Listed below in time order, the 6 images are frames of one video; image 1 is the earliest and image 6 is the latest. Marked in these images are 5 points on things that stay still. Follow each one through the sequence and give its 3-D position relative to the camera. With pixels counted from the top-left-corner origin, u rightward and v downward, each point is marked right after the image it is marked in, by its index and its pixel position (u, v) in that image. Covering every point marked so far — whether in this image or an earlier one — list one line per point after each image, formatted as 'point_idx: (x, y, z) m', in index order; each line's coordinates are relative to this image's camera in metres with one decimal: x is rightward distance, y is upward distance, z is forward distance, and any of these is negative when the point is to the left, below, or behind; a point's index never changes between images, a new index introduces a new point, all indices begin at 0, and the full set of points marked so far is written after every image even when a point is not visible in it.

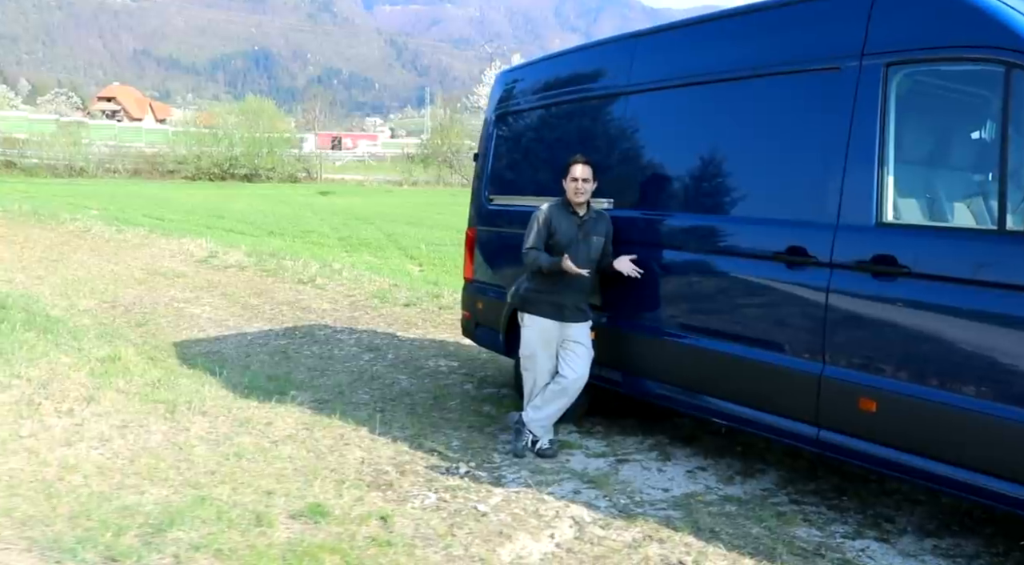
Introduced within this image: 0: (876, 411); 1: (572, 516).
0: (+1.6, -0.5, +3.6) m
1: (+0.3, -1.1, +3.9) m
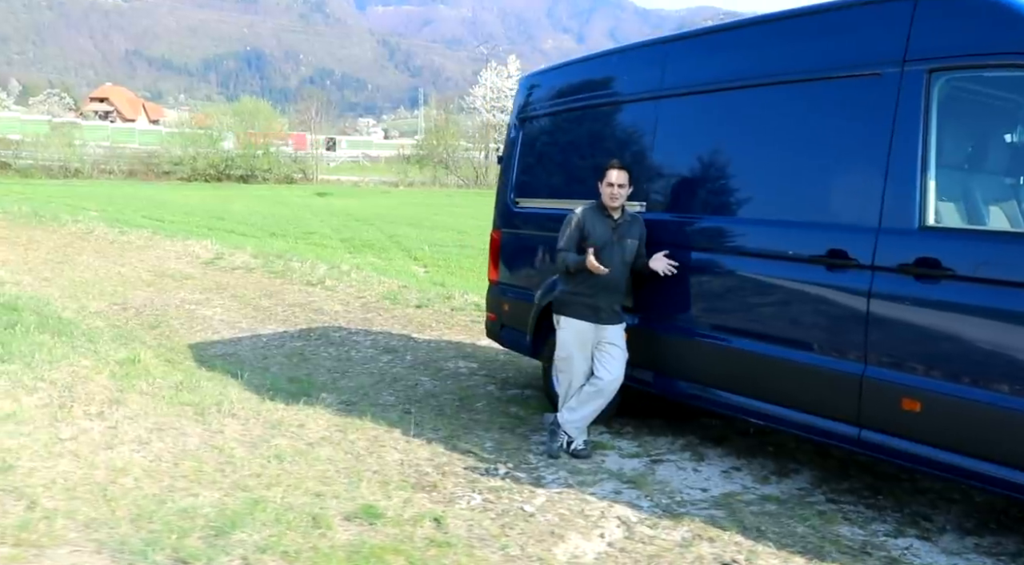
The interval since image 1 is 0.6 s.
0: (+1.8, -0.6, +3.7) m
1: (+0.5, -1.1, +3.9) m
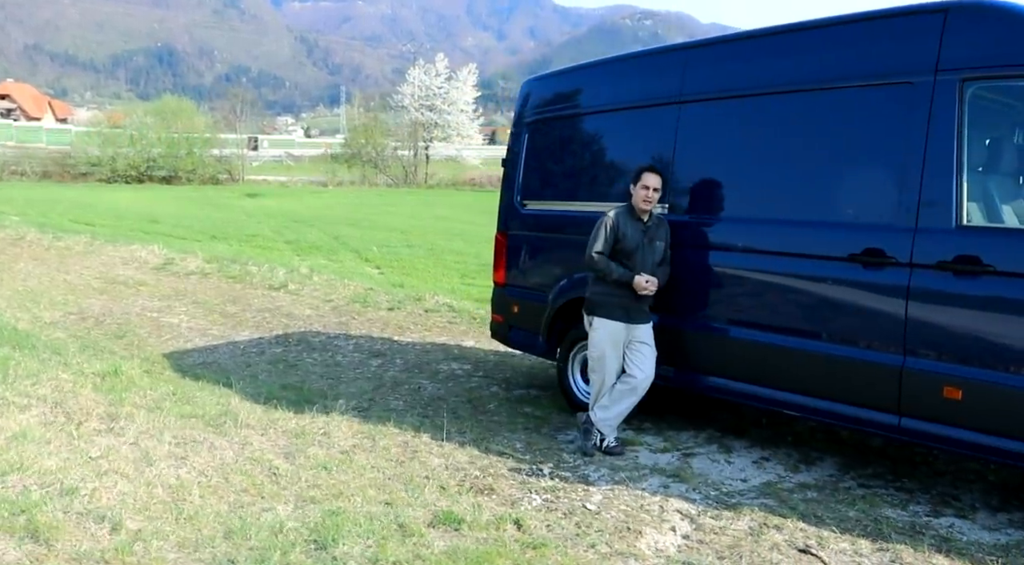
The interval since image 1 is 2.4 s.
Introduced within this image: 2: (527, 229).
0: (+2.1, -0.5, +4.0) m
1: (+0.8, -1.1, +4.1) m
2: (+0.1, +0.4, +6.4) m
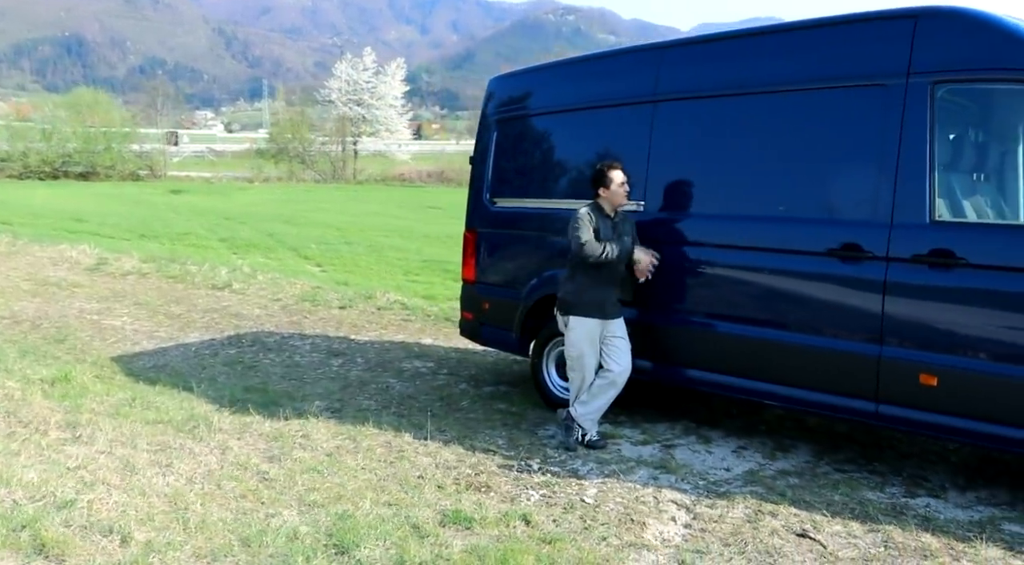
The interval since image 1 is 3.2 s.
0: (+2.1, -0.5, +4.2) m
1: (+0.8, -1.1, +4.2) m
2: (-0.1, +0.4, +6.4) m
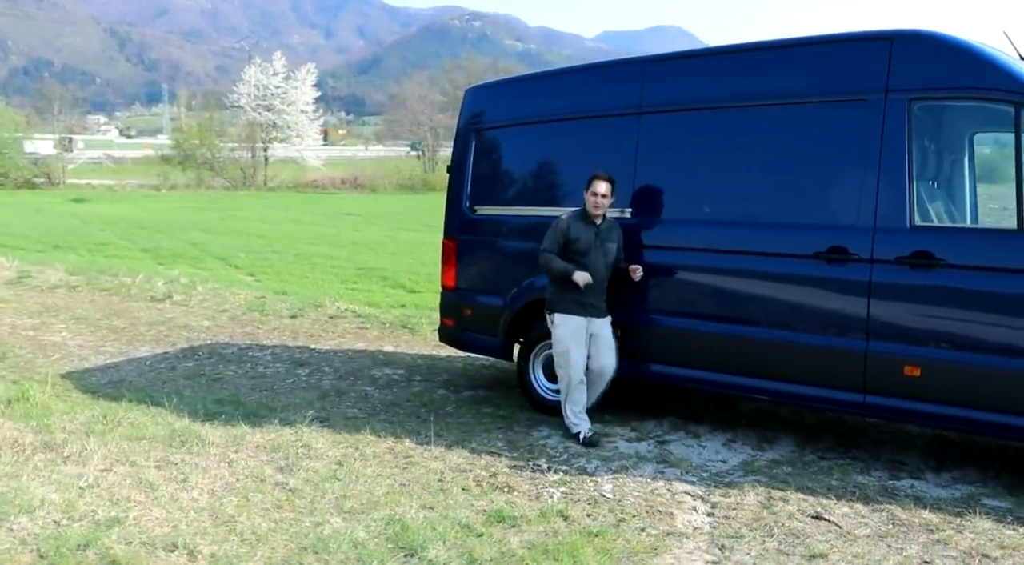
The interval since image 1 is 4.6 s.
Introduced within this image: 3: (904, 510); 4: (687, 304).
0: (+2.2, -0.5, +4.6) m
1: (+0.9, -1.1, +4.4) m
2: (-0.3, +0.4, +6.5) m
3: (+1.9, -1.1, +4.1) m
4: (+1.1, -0.1, +5.5) m
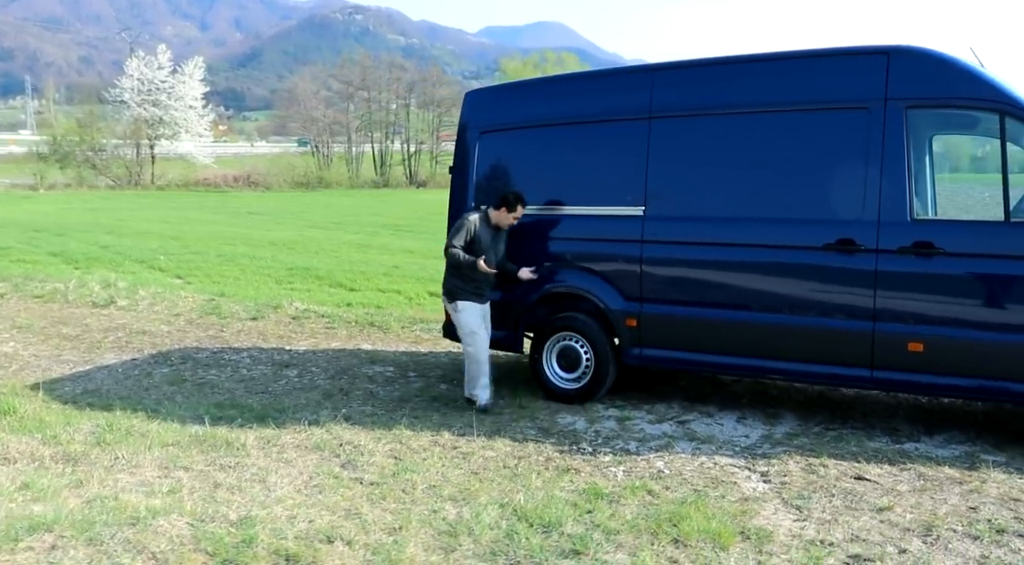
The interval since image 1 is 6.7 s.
0: (+2.5, -0.4, +5.2) m
1: (+1.2, -1.0, +4.9) m
2: (-0.3, +0.4, +6.7) m
3: (+2.3, -1.0, +4.7) m
4: (+1.3, -0.1, +5.9) m
